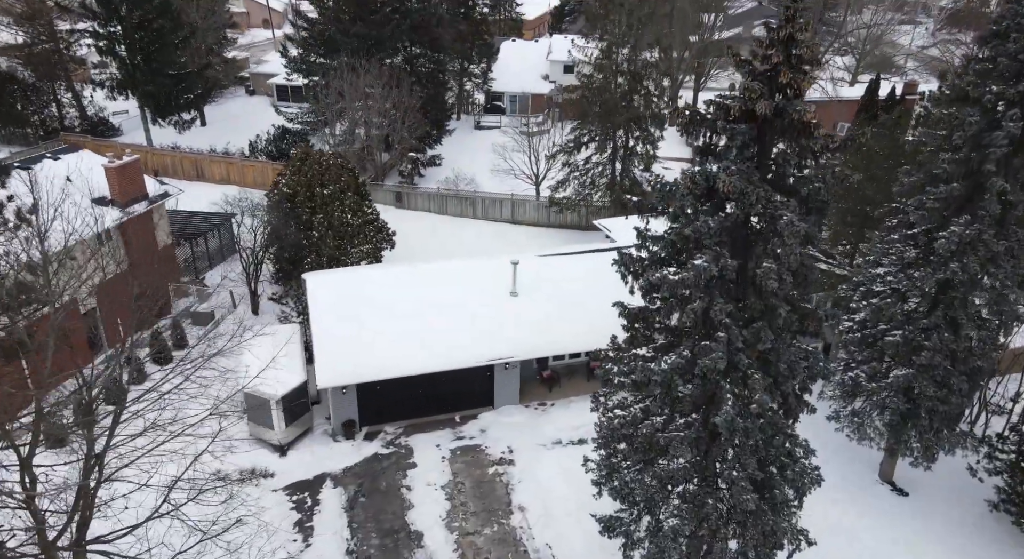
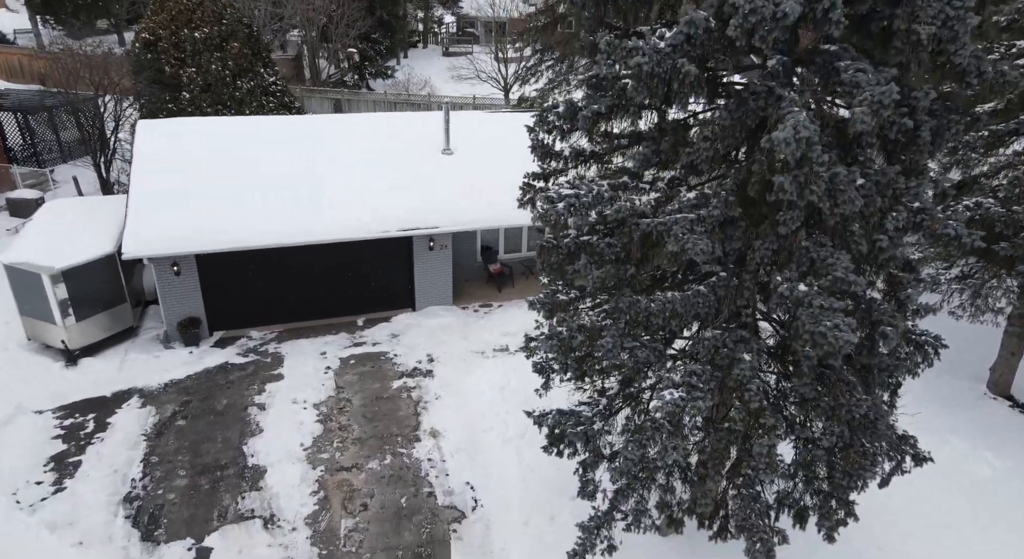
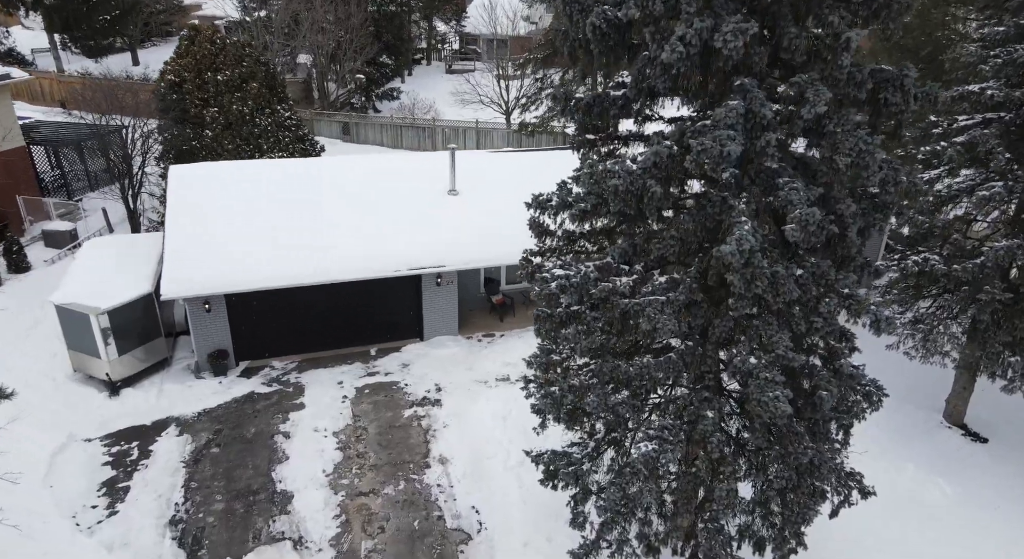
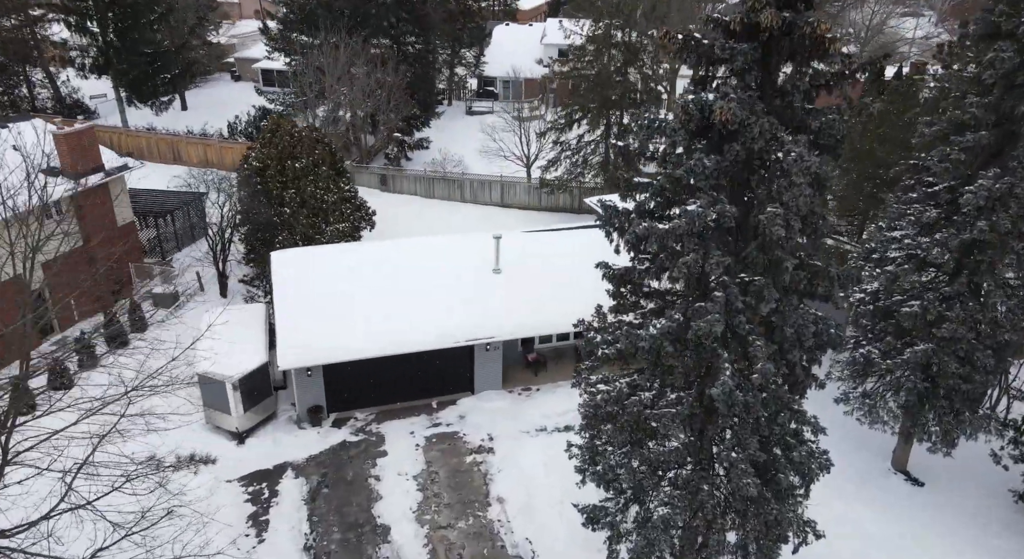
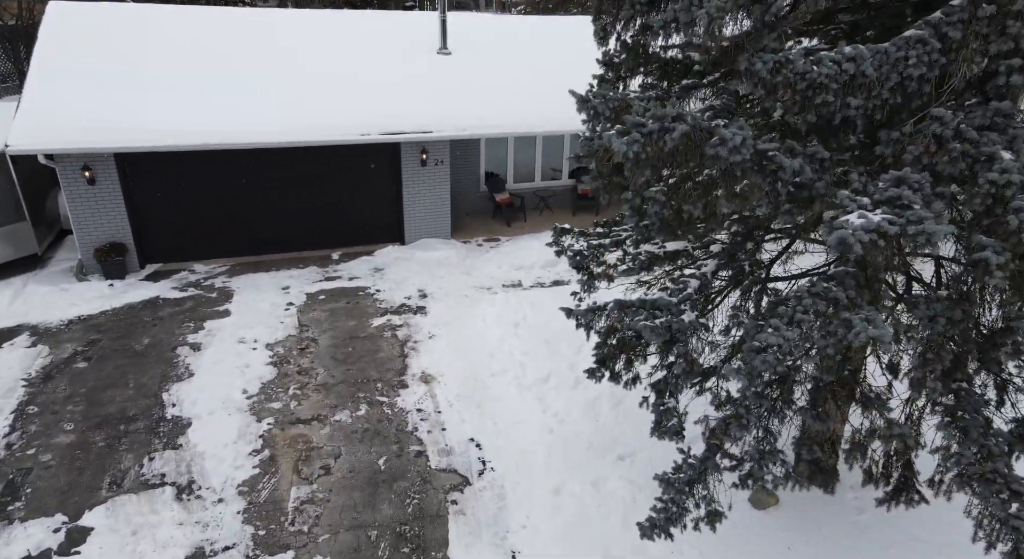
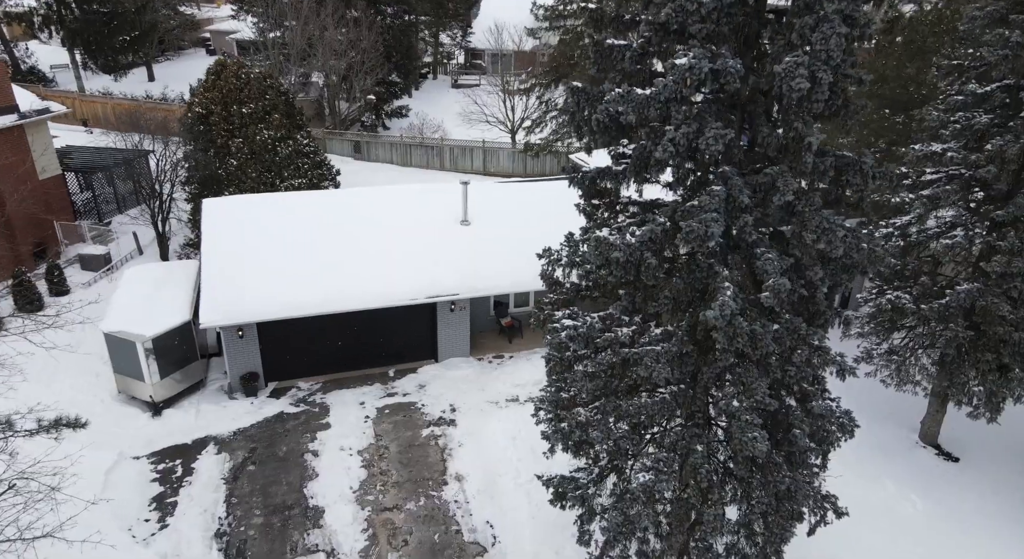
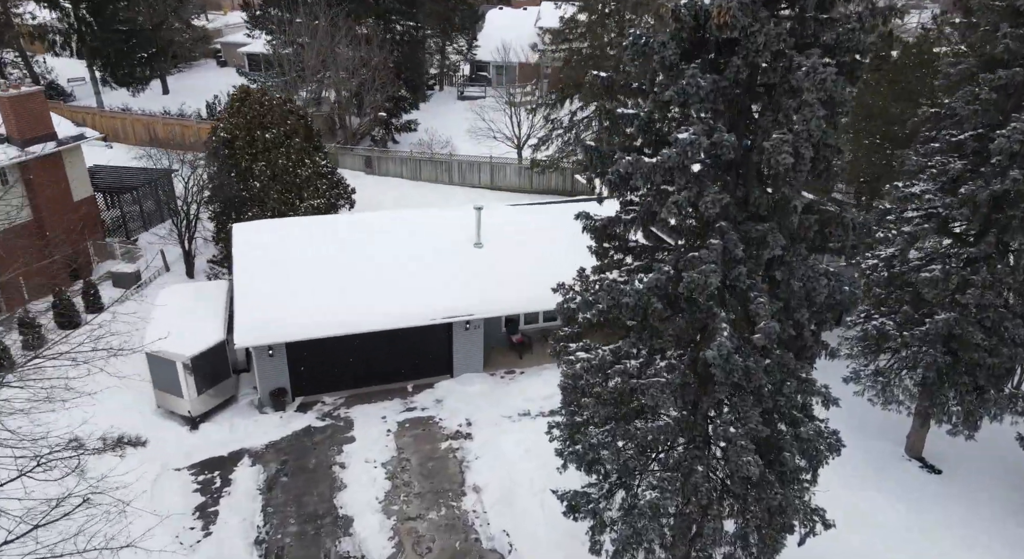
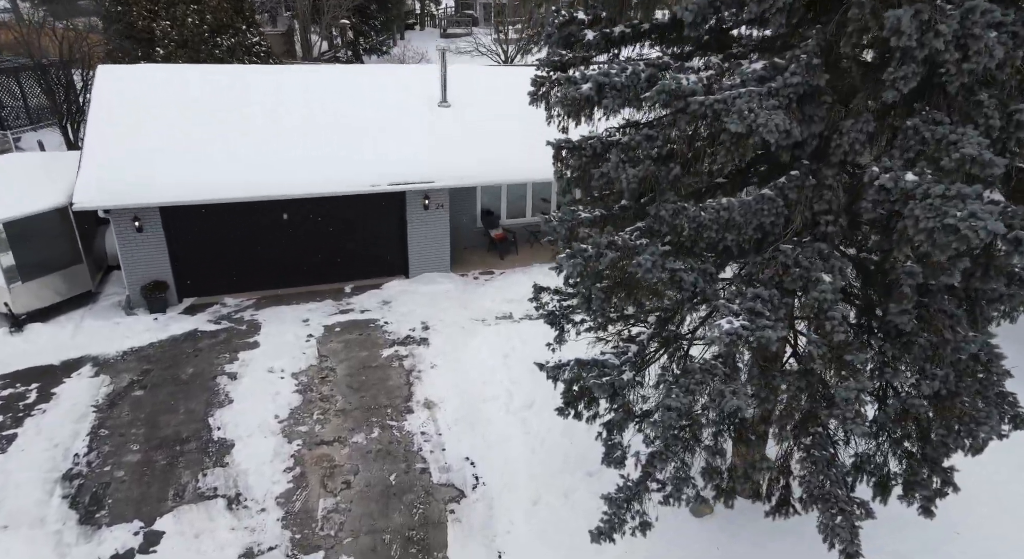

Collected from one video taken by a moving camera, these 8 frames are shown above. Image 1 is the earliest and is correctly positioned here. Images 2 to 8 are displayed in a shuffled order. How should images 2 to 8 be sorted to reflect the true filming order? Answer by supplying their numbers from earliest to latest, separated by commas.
4, 7, 6, 3, 2, 8, 5
